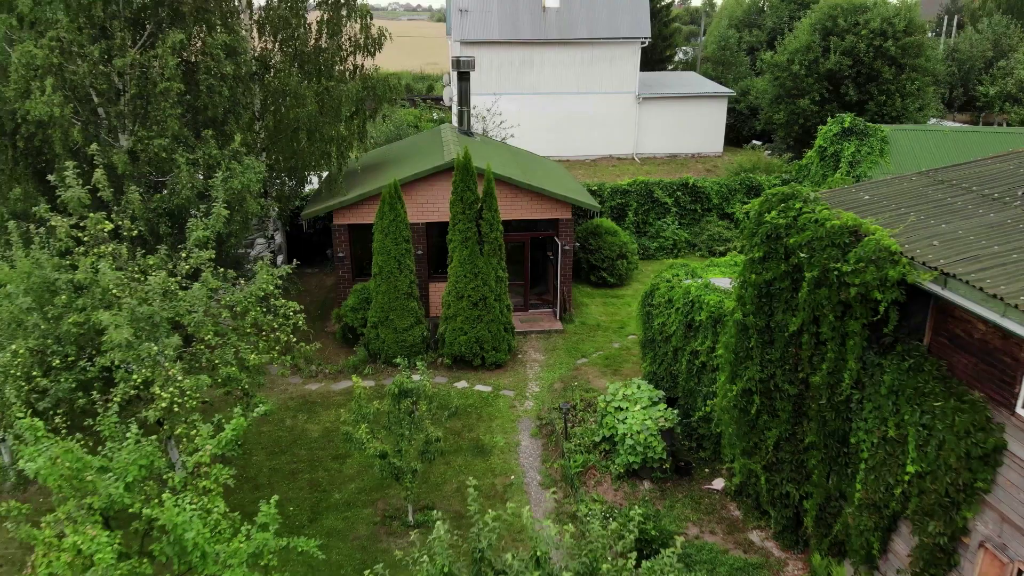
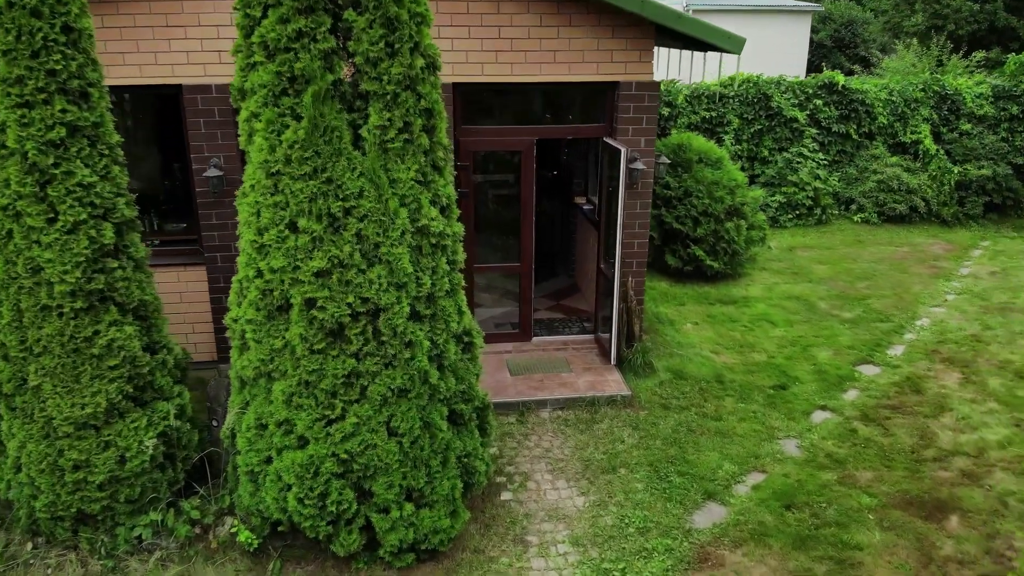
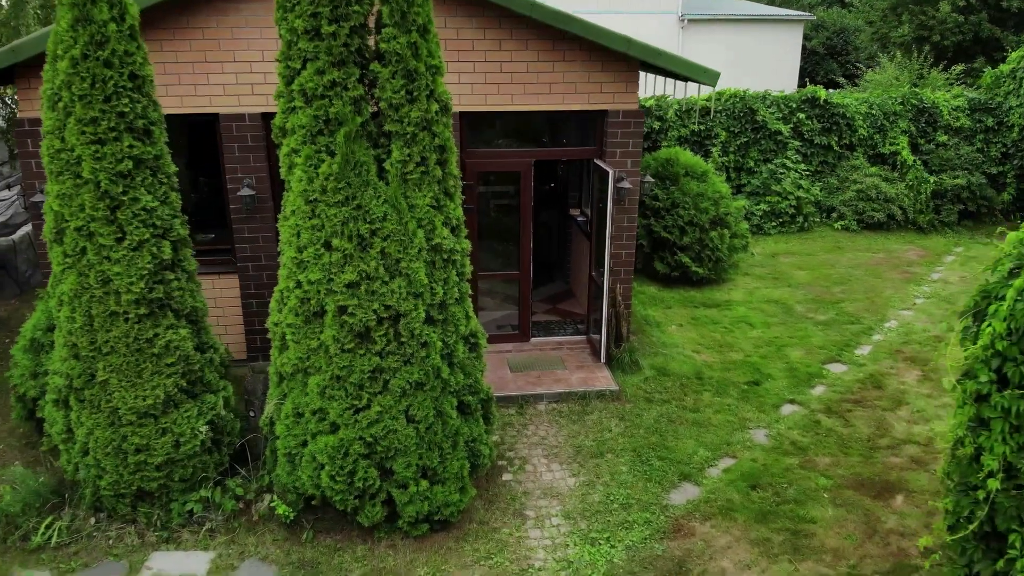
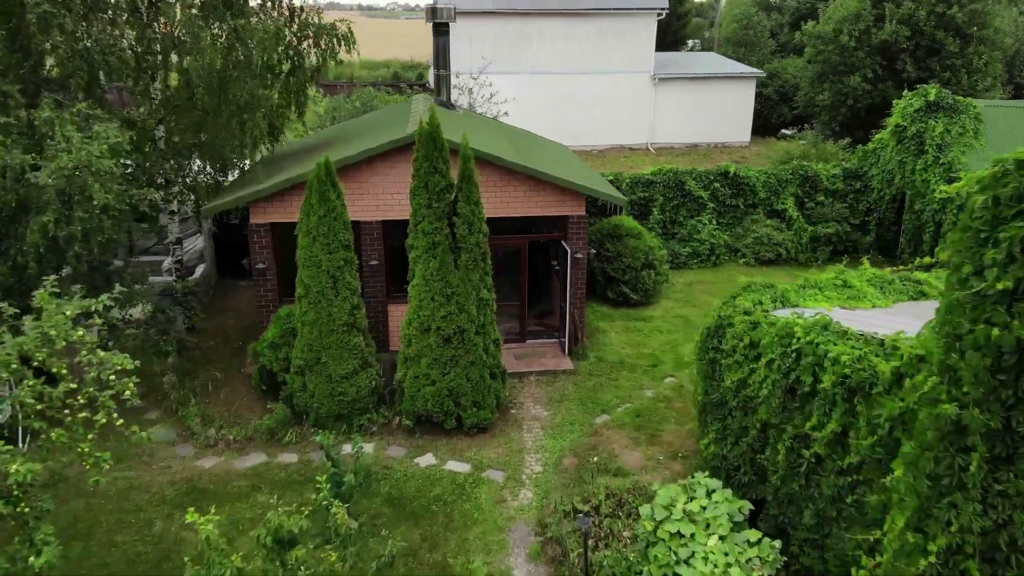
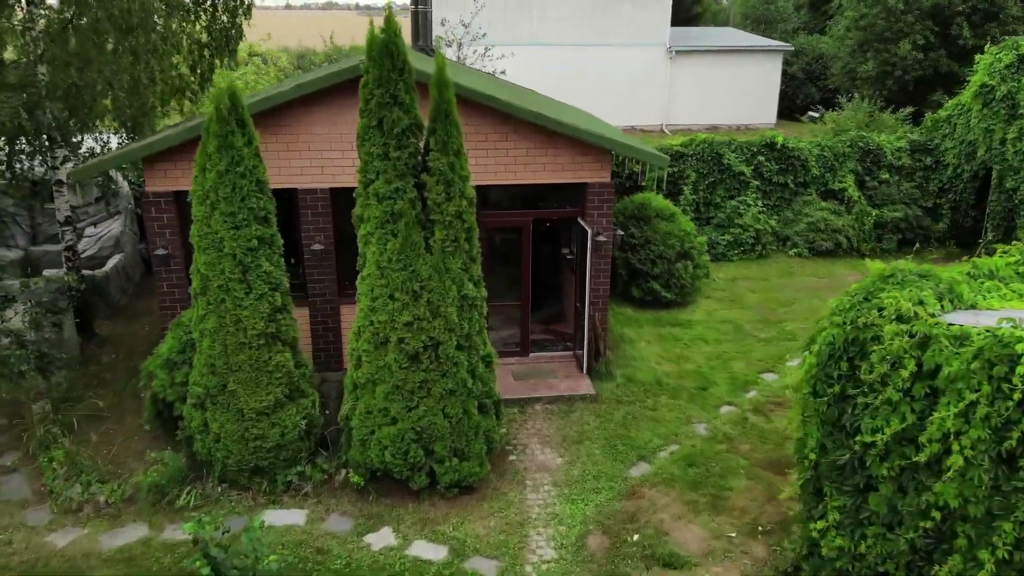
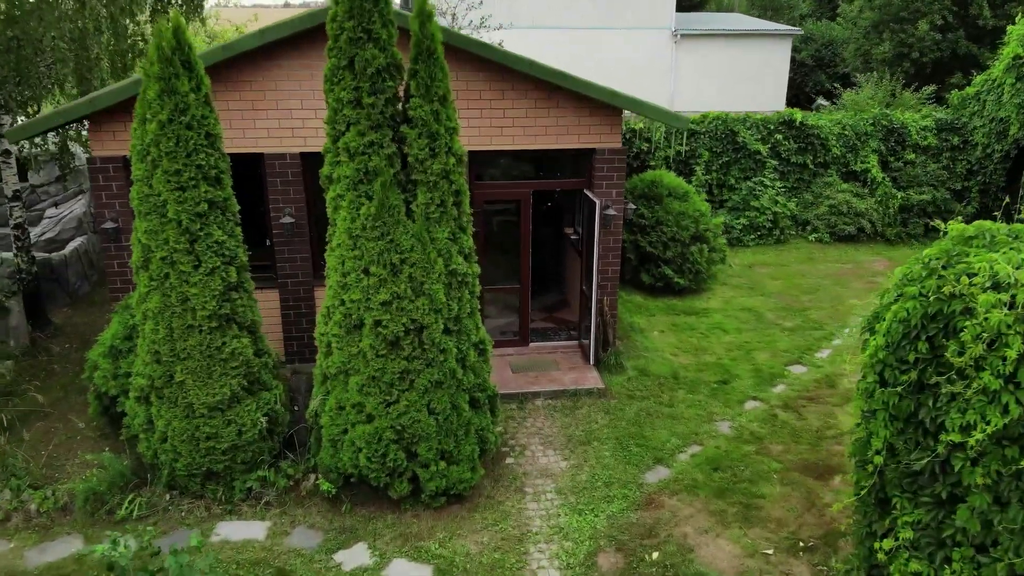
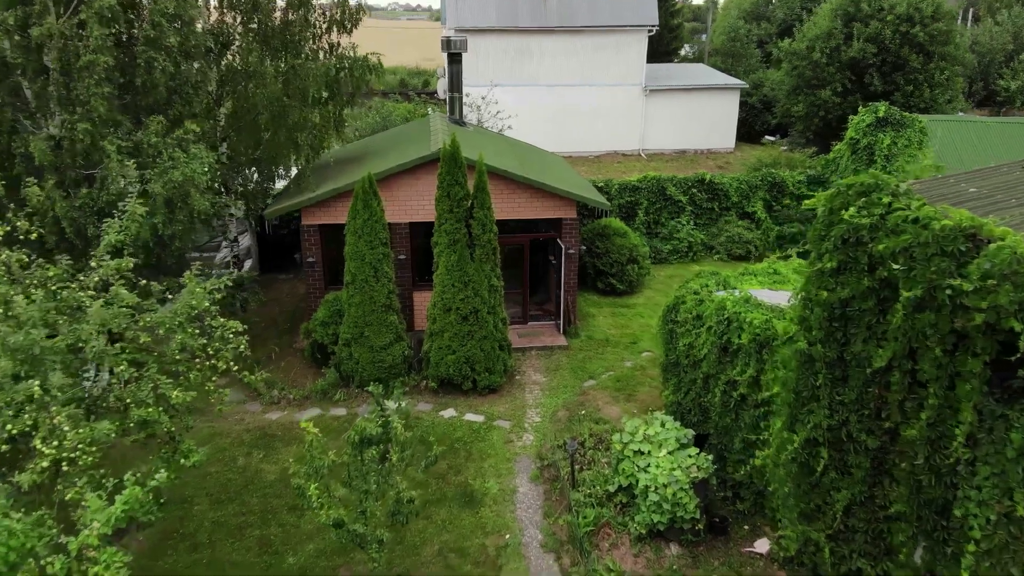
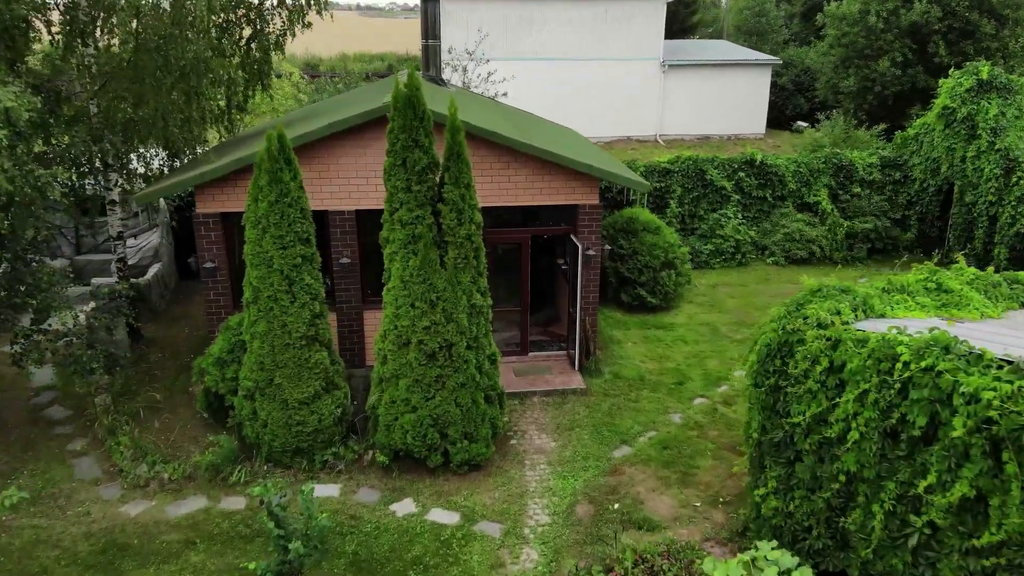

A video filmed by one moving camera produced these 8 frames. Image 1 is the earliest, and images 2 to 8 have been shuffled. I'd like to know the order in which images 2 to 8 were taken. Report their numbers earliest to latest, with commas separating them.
7, 4, 8, 5, 6, 3, 2
